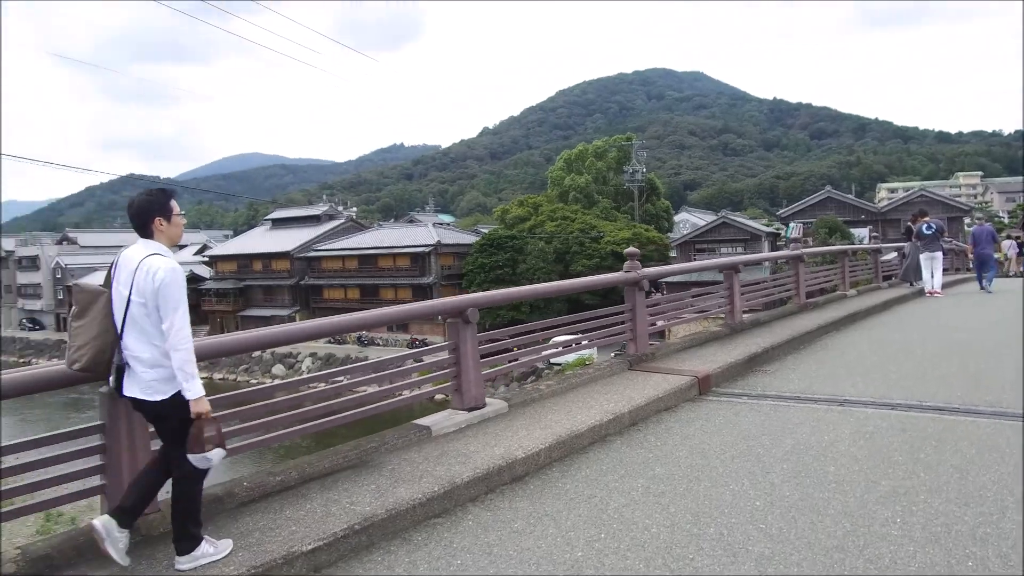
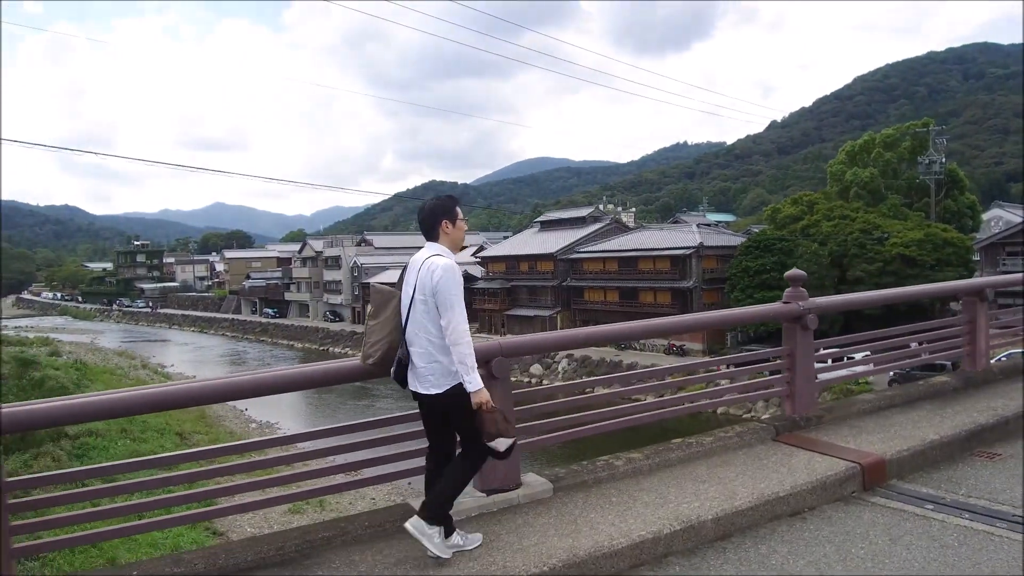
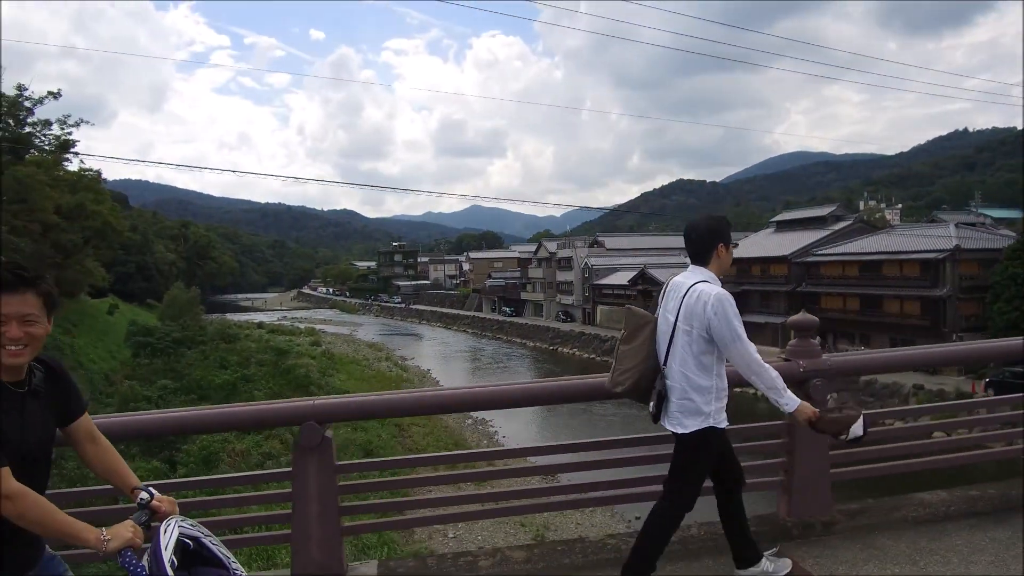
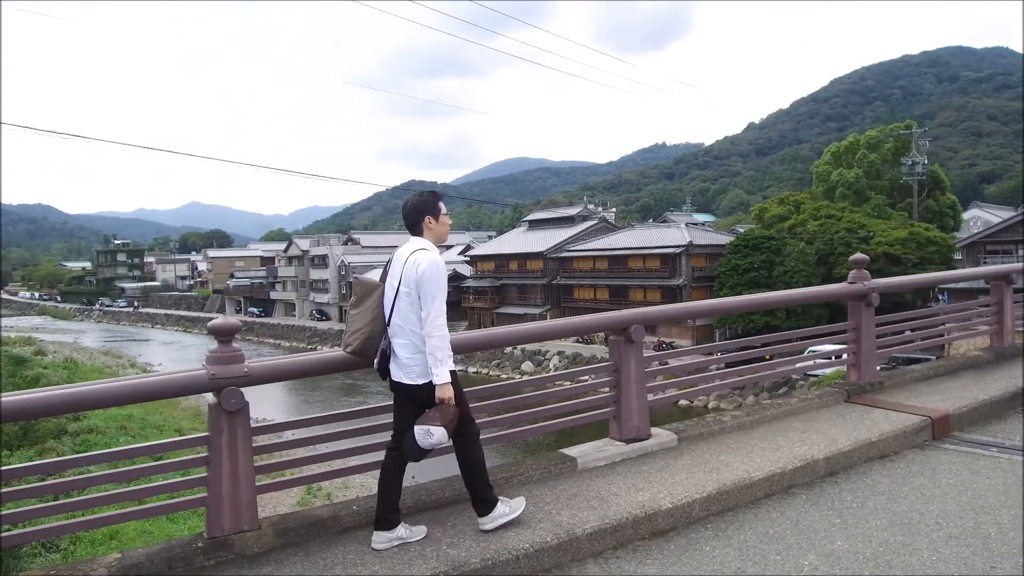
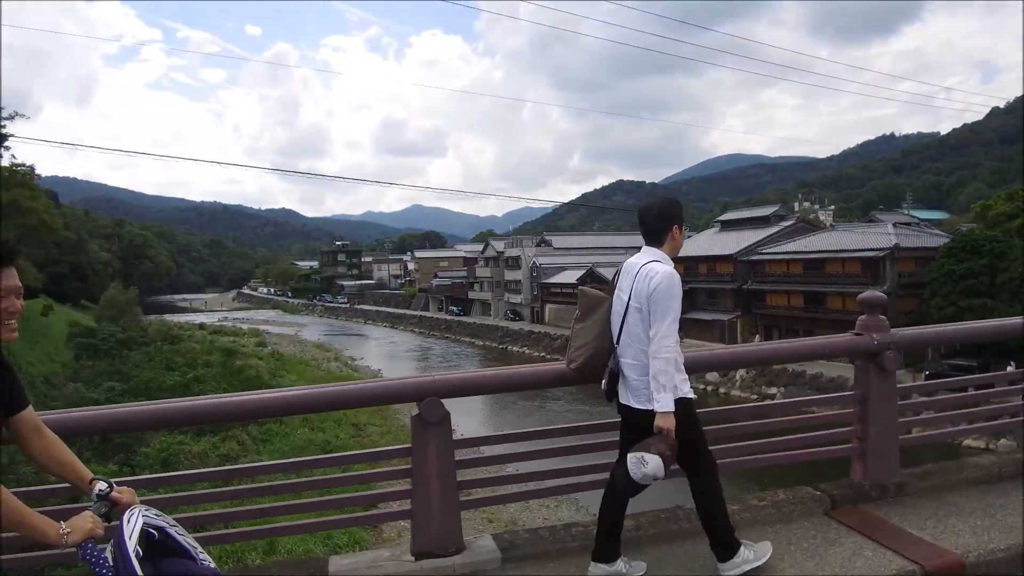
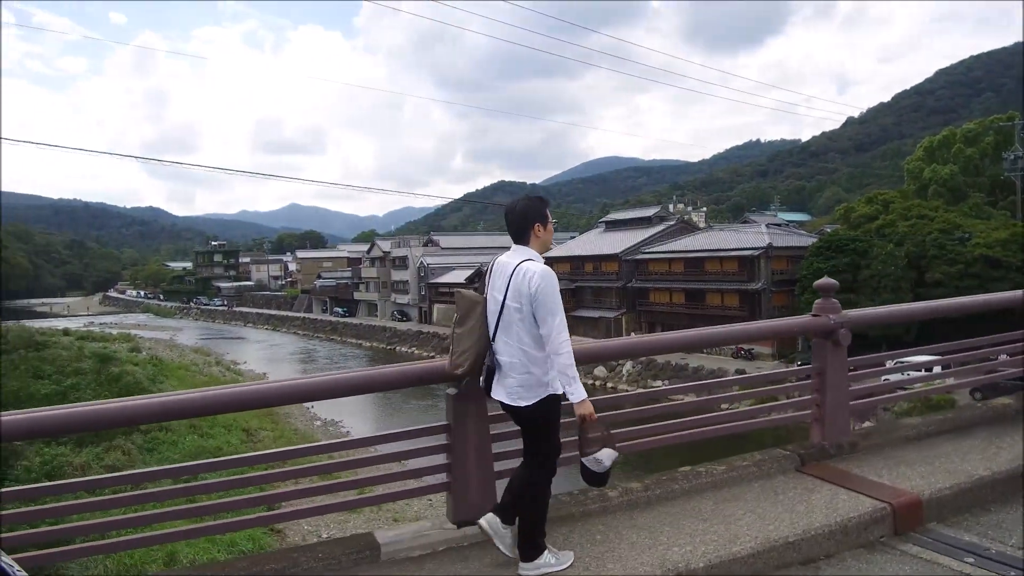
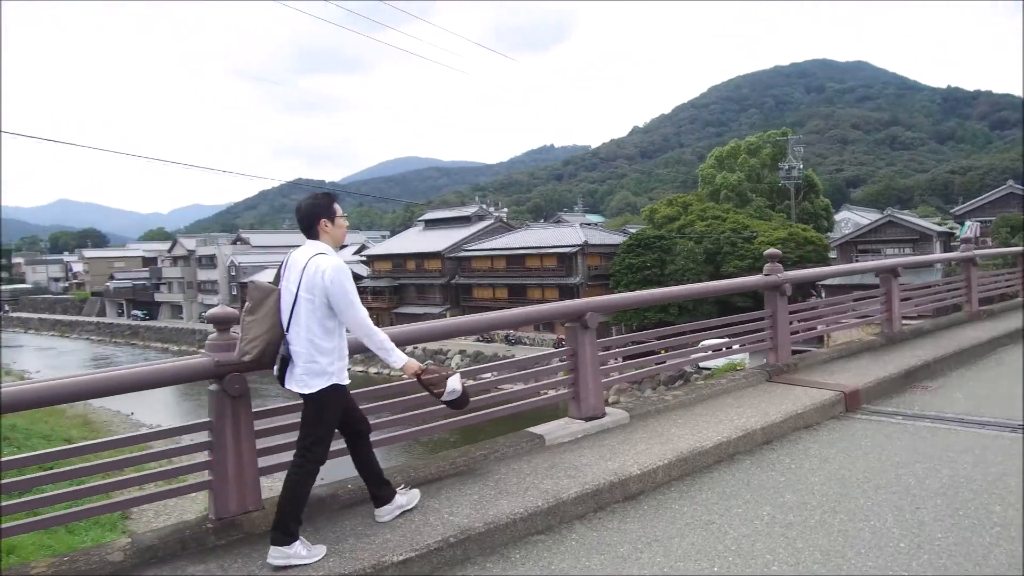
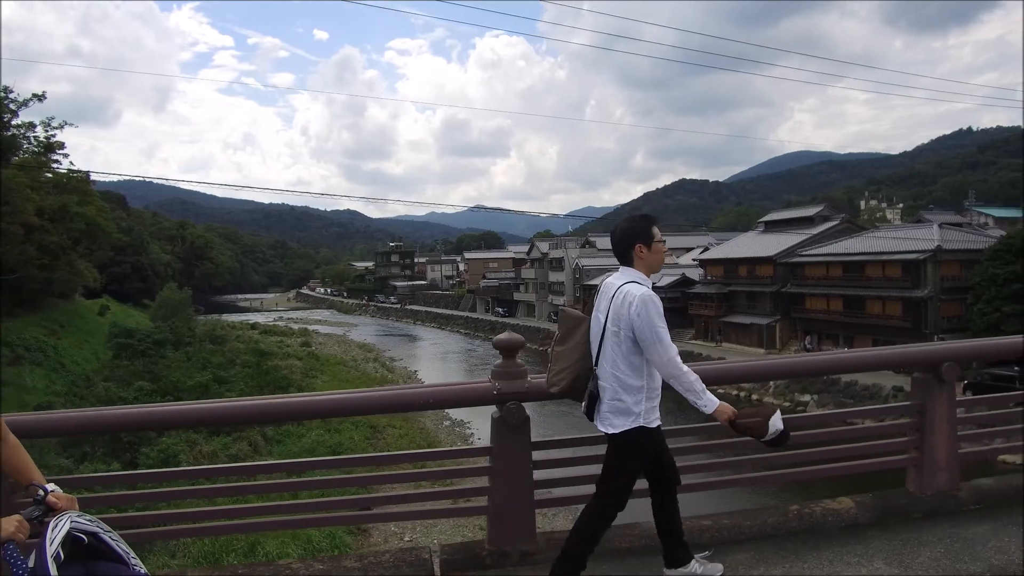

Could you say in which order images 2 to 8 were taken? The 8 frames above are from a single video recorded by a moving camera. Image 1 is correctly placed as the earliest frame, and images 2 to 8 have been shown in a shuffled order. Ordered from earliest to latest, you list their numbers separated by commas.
7, 4, 2, 6, 5, 3, 8
